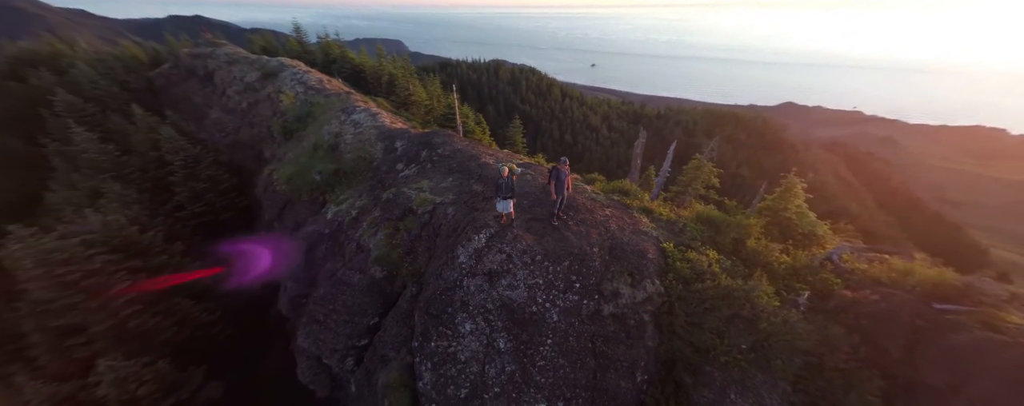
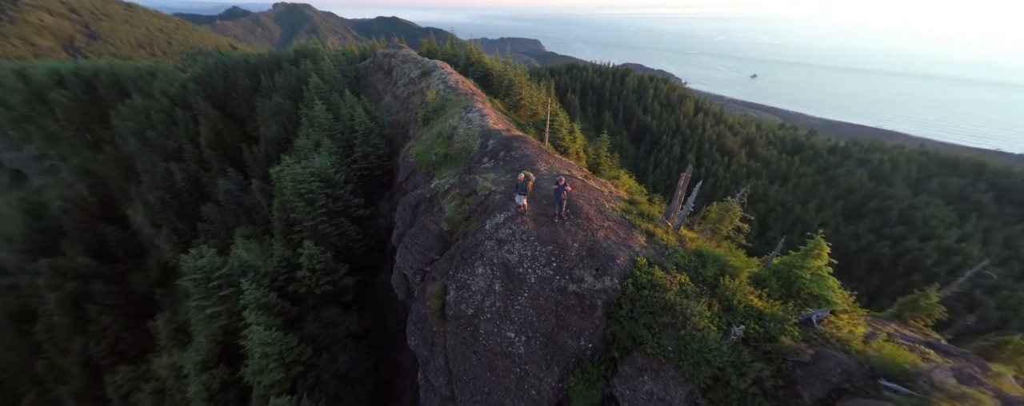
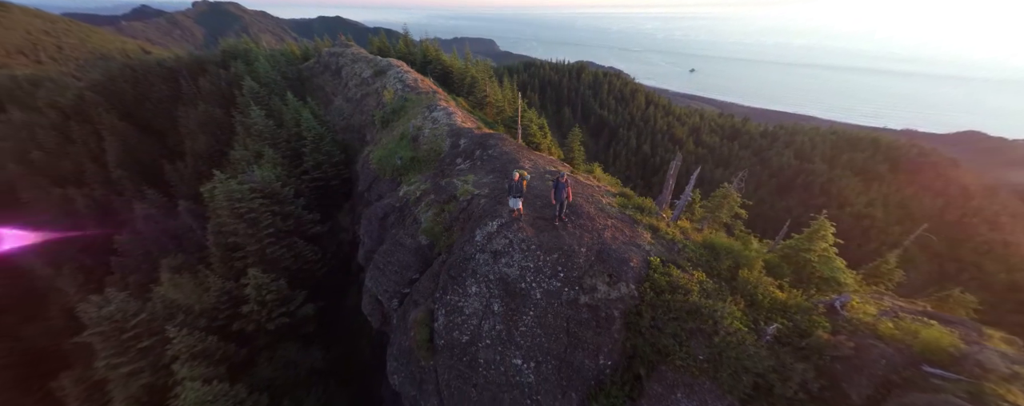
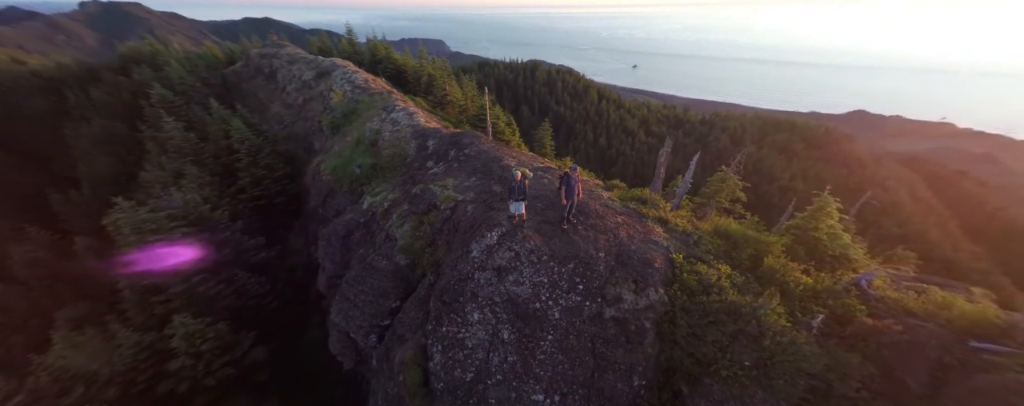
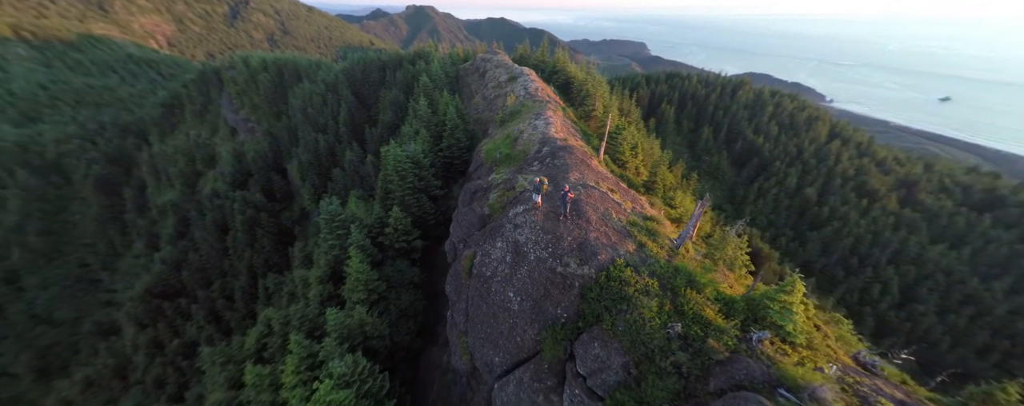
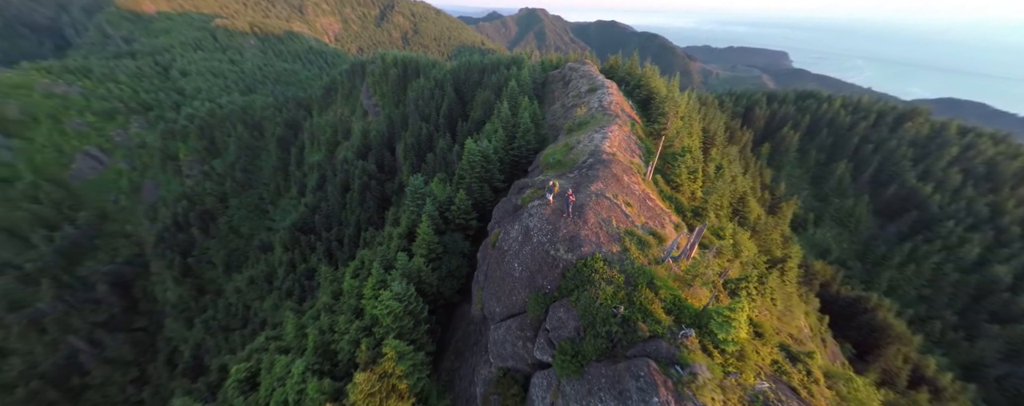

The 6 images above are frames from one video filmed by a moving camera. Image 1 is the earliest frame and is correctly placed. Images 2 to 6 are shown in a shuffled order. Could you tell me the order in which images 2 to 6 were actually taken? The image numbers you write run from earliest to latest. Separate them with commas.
4, 3, 2, 5, 6
